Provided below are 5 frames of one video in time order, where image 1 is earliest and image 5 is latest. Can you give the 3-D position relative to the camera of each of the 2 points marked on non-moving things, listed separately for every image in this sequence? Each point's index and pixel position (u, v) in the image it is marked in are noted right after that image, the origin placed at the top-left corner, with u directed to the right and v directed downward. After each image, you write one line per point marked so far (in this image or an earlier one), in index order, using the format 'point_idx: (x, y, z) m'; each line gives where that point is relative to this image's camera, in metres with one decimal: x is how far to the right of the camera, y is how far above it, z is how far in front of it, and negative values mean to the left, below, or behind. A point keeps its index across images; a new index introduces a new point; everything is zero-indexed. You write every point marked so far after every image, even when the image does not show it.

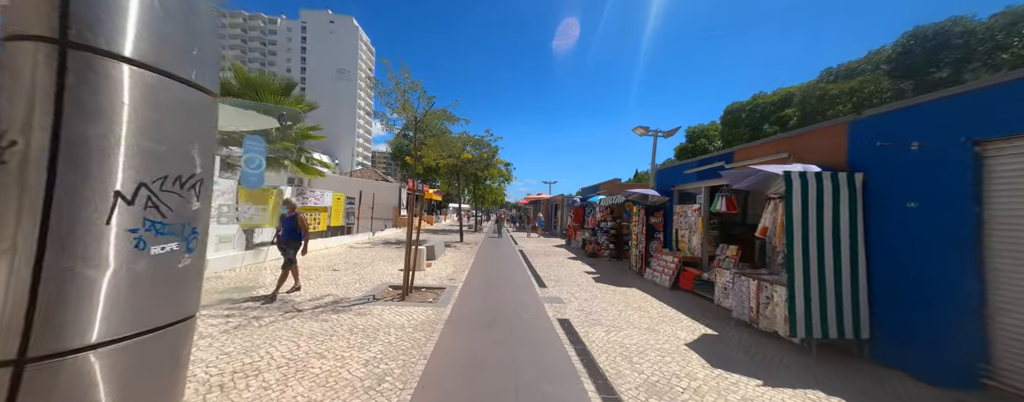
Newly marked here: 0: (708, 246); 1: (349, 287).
0: (+4.8, -1.1, +7.2) m
1: (-3.4, -1.8, +6.2) m
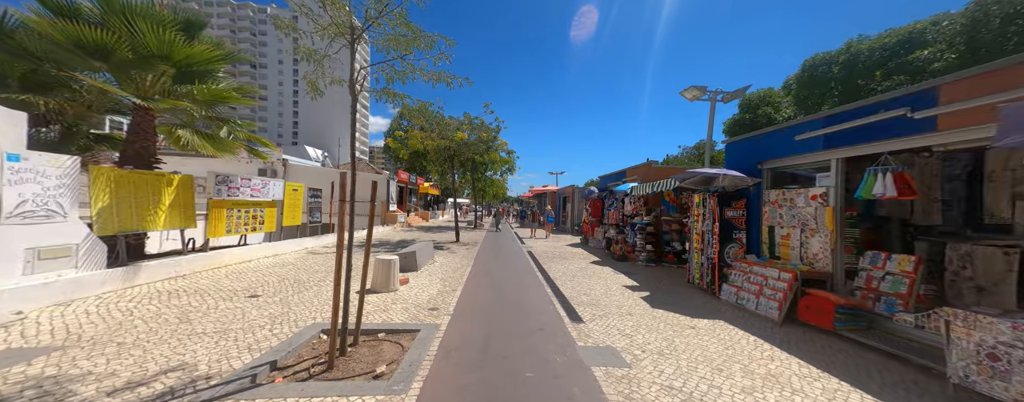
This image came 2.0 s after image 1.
0: (+5.0, -0.8, +4.5) m
1: (-3.2, -1.6, +3.5) m
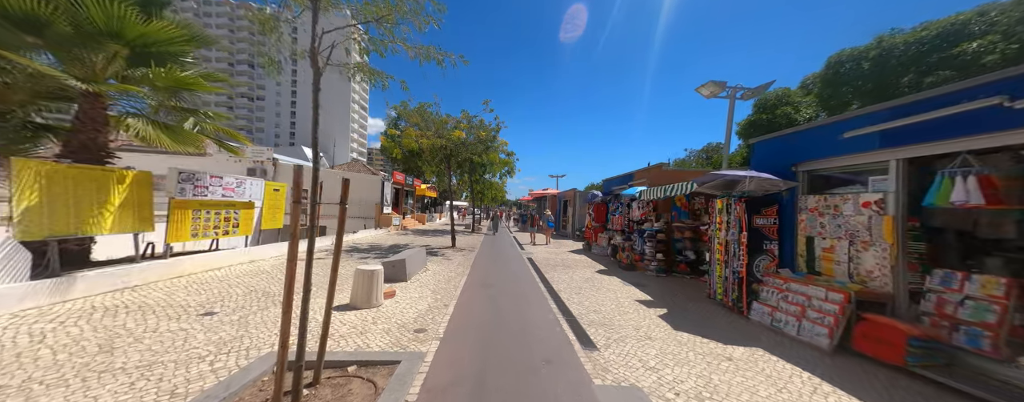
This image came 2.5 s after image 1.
0: (+5.0, -0.9, +3.8) m
1: (-3.2, -1.6, +2.7) m
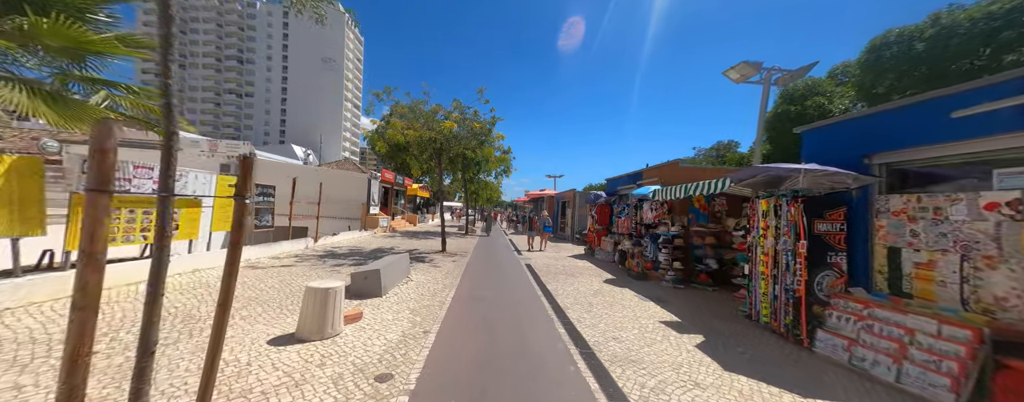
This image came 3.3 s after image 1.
0: (+5.1, -0.9, +2.7) m
1: (-3.1, -1.6, +1.5) m
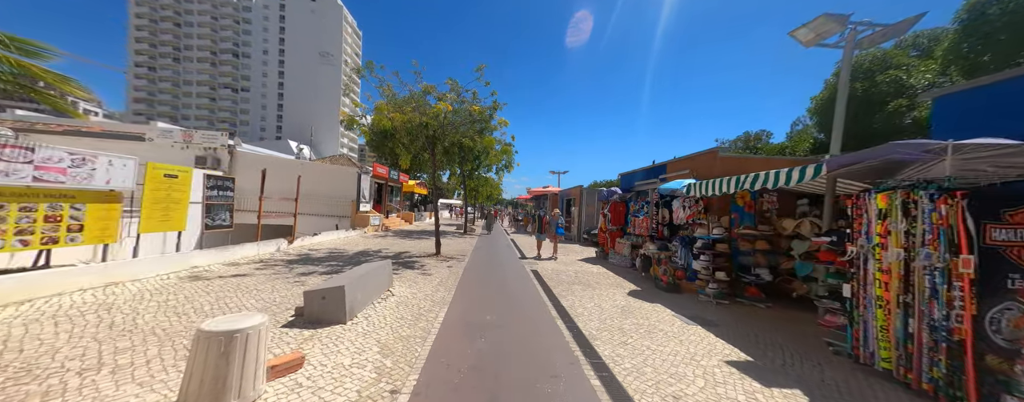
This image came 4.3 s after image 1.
0: (+5.2, -0.9, +1.3) m
1: (-3.0, -1.5, +0.1) m
